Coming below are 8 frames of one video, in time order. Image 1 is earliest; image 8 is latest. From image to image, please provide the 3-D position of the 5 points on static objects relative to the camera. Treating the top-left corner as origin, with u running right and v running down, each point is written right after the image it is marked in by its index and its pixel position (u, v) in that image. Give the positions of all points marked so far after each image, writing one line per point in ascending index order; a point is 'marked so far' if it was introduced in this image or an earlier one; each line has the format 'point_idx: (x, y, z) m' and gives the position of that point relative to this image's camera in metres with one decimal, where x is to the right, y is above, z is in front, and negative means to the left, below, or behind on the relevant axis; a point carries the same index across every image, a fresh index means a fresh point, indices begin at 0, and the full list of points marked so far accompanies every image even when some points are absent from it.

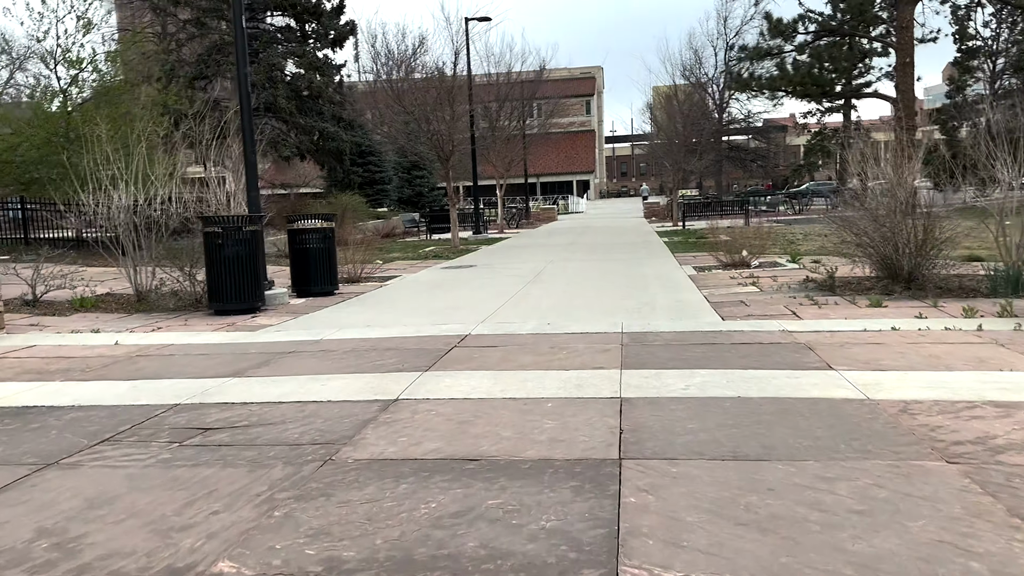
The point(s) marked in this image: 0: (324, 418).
0: (-1.0, -0.7, +4.7) m
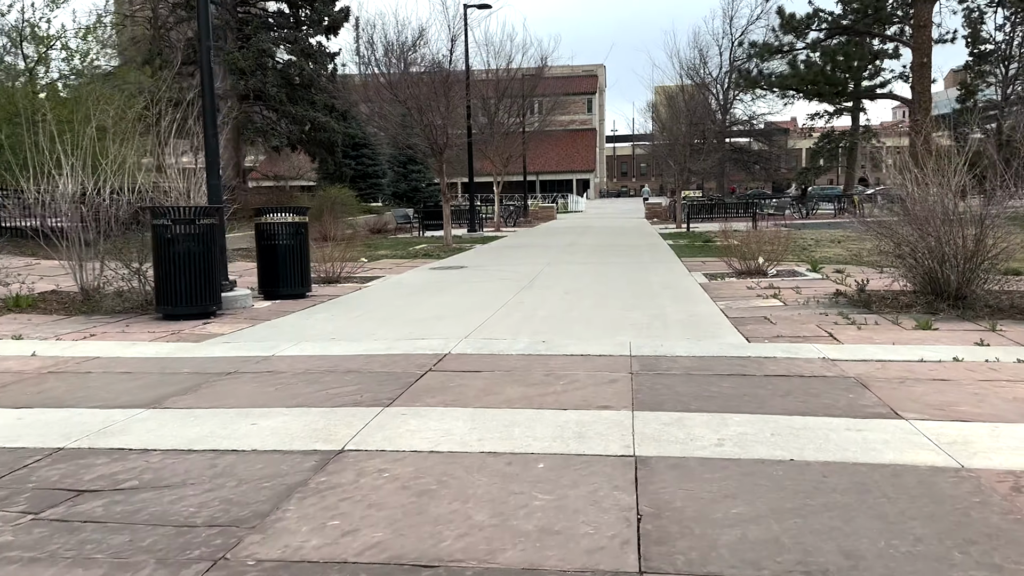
0: (-1.1, -0.8, +3.5) m
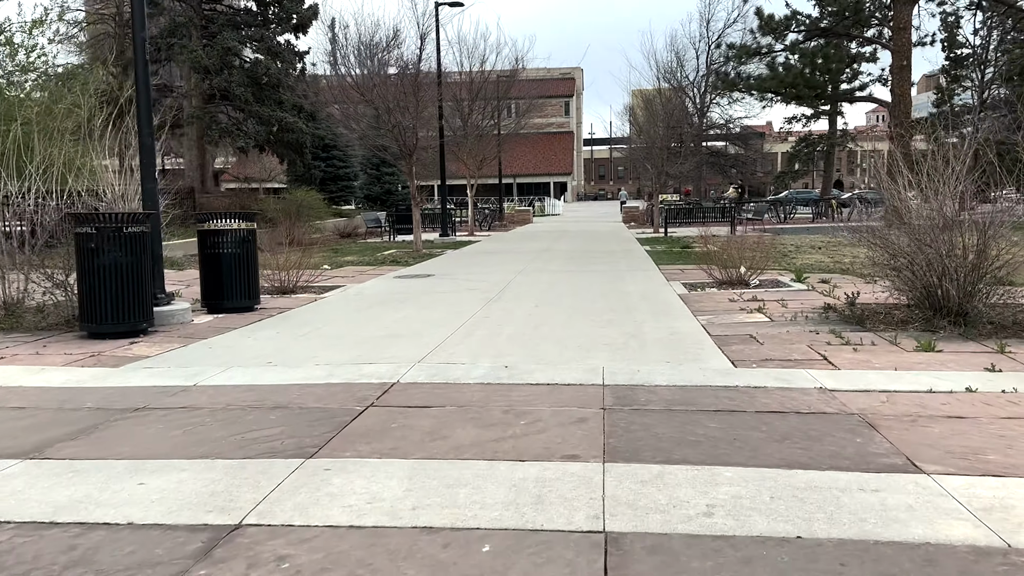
0: (-1.3, -0.9, +2.7) m
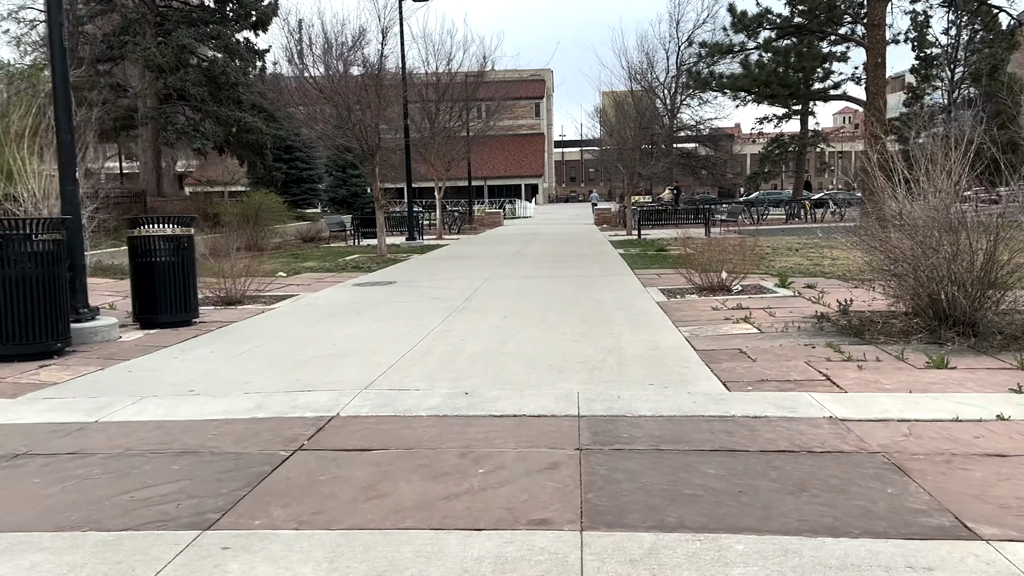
0: (-1.5, -1.0, +1.9) m
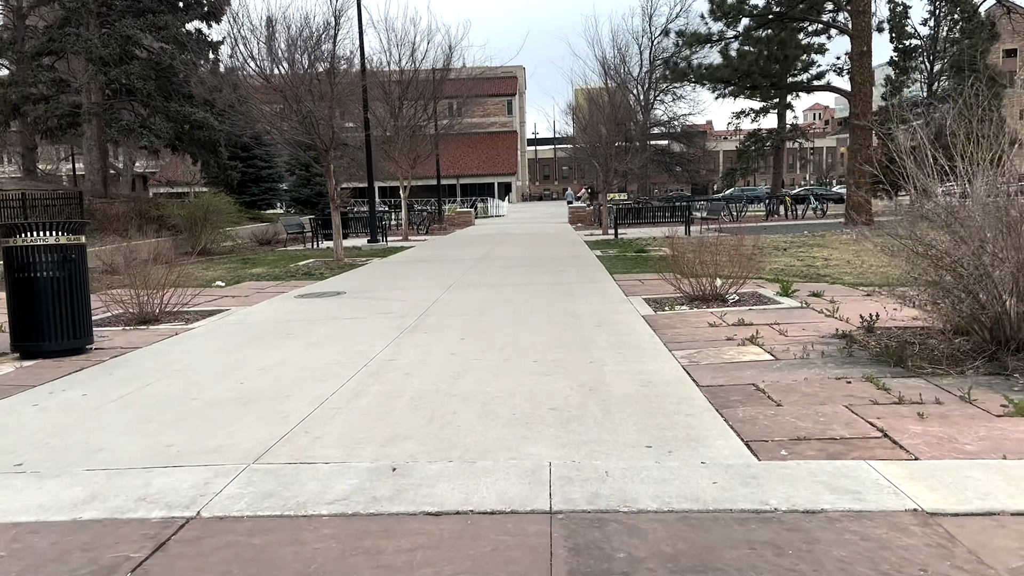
0: (-1.6, -1.2, +0.4) m
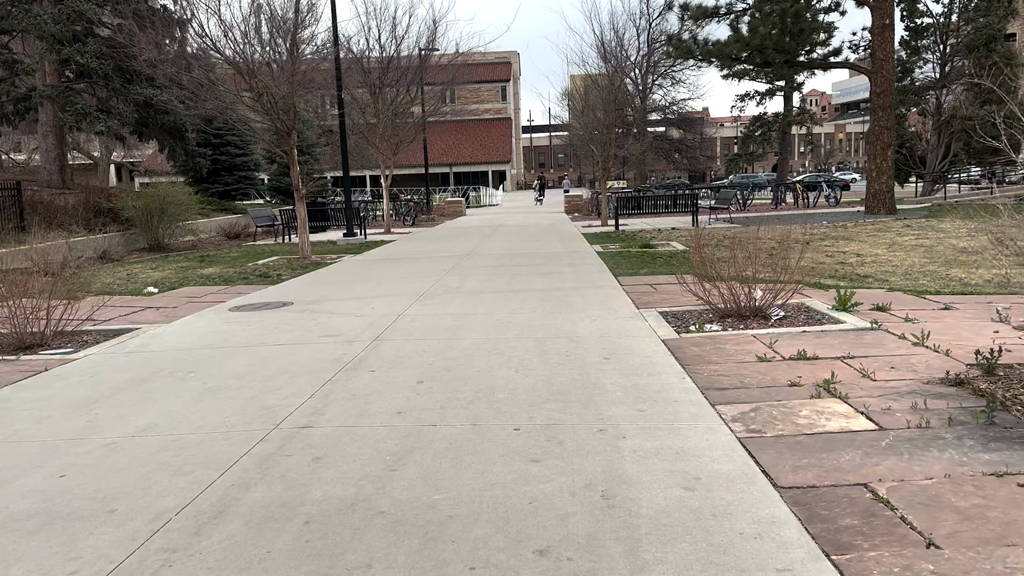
0: (-1.7, -1.4, -1.6) m
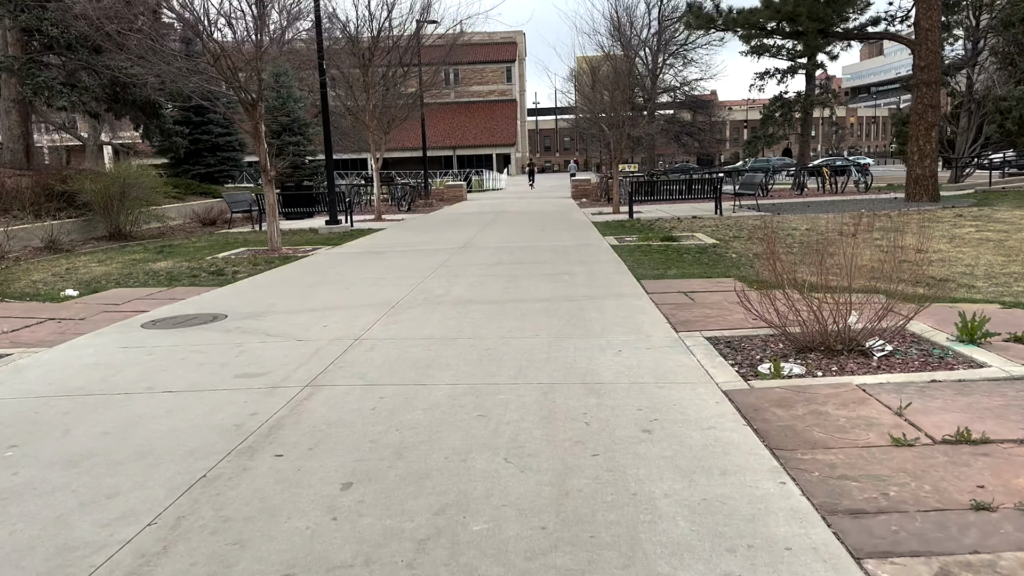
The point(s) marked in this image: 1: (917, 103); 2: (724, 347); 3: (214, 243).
0: (-1.8, -1.7, -3.6) m
1: (+9.5, +4.4, +20.0) m
2: (+1.4, -0.4, +5.5) m
3: (-5.6, +0.8, +15.9) m
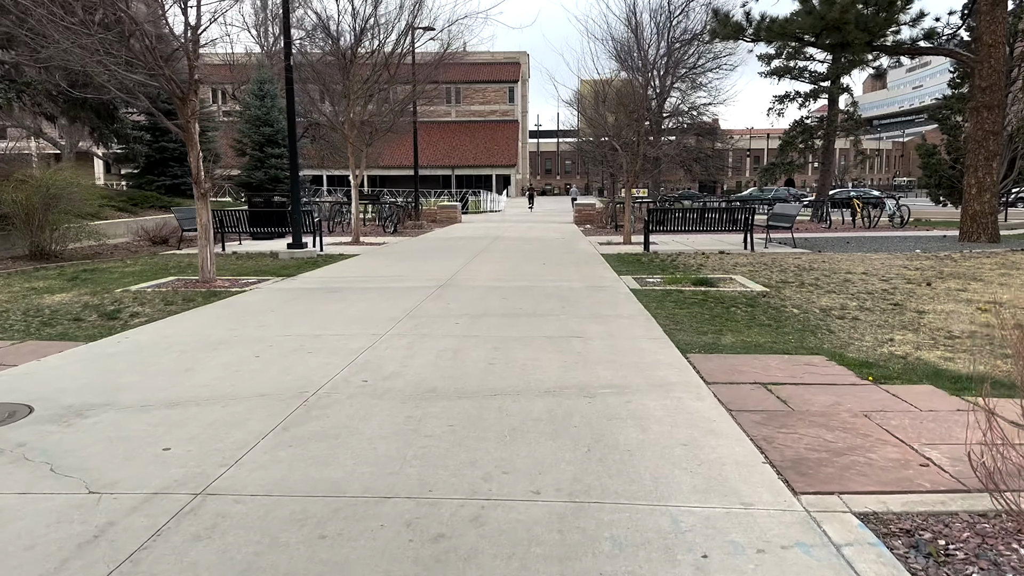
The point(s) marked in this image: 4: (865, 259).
0: (-1.9, -1.8, -6.3) m
1: (+9.5, +3.3, +17.4) m
2: (+1.3, -0.8, +2.8) m
3: (-5.7, +0.3, +13.2) m
4: (+5.8, +0.5, +13.8) m
